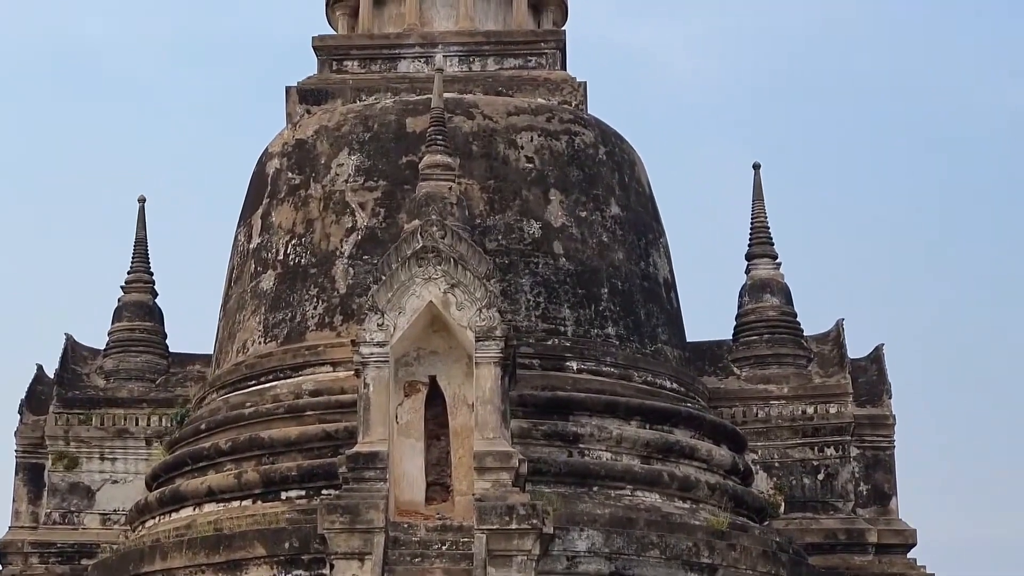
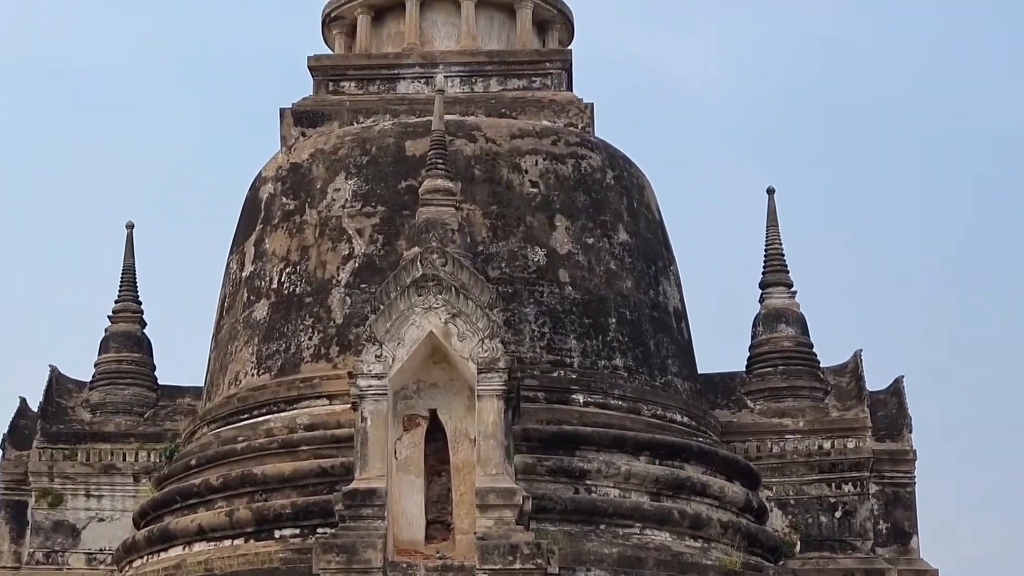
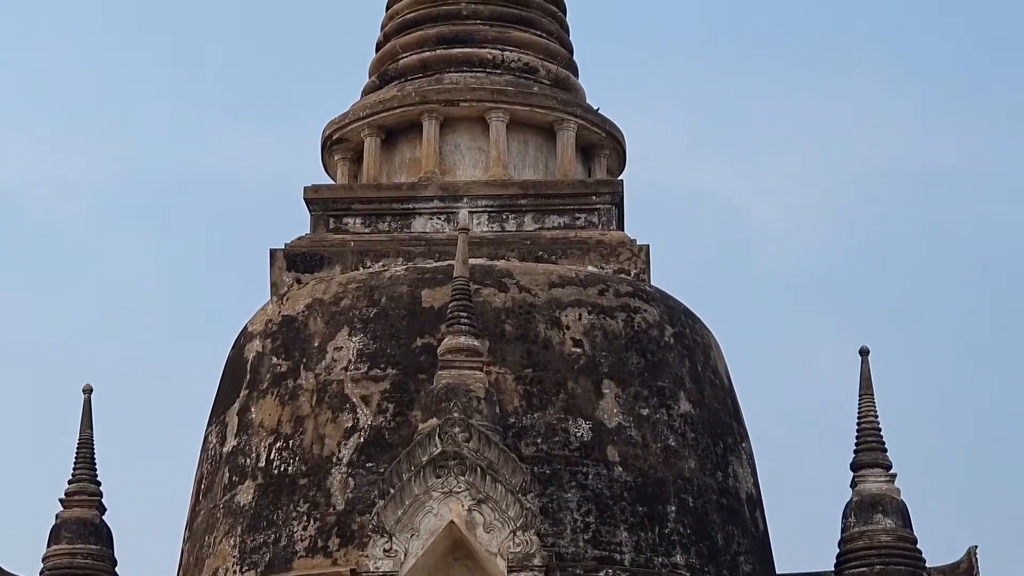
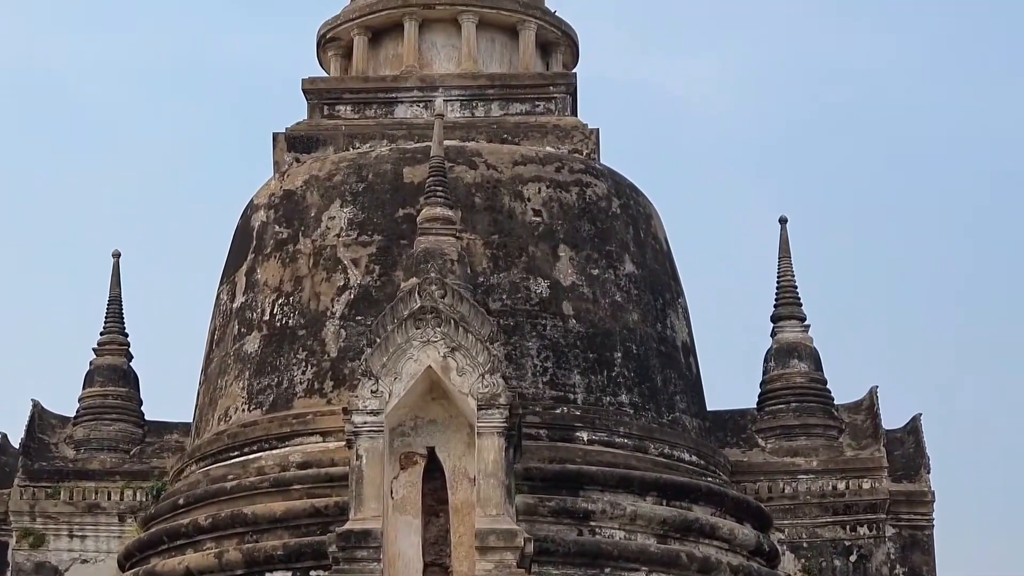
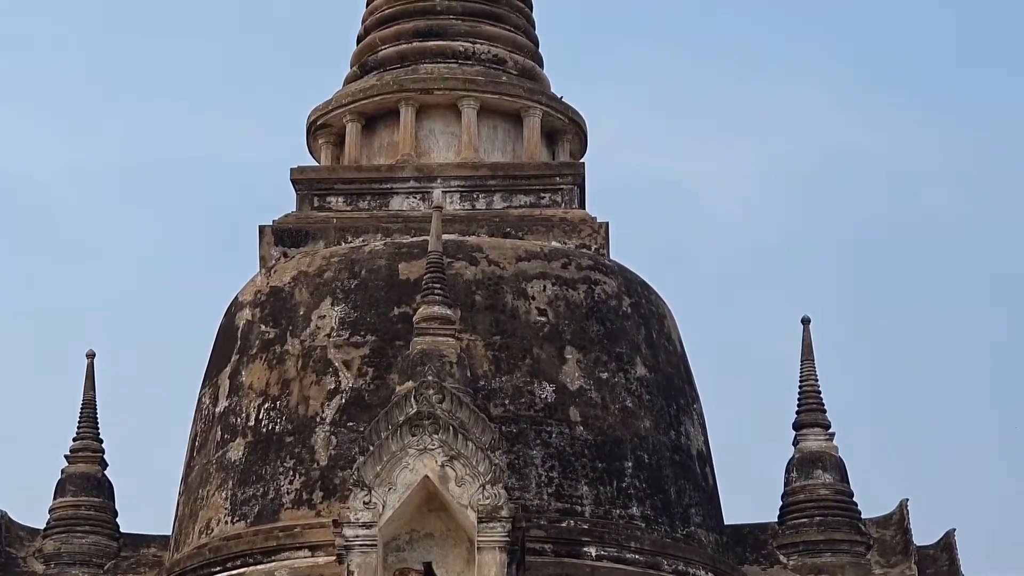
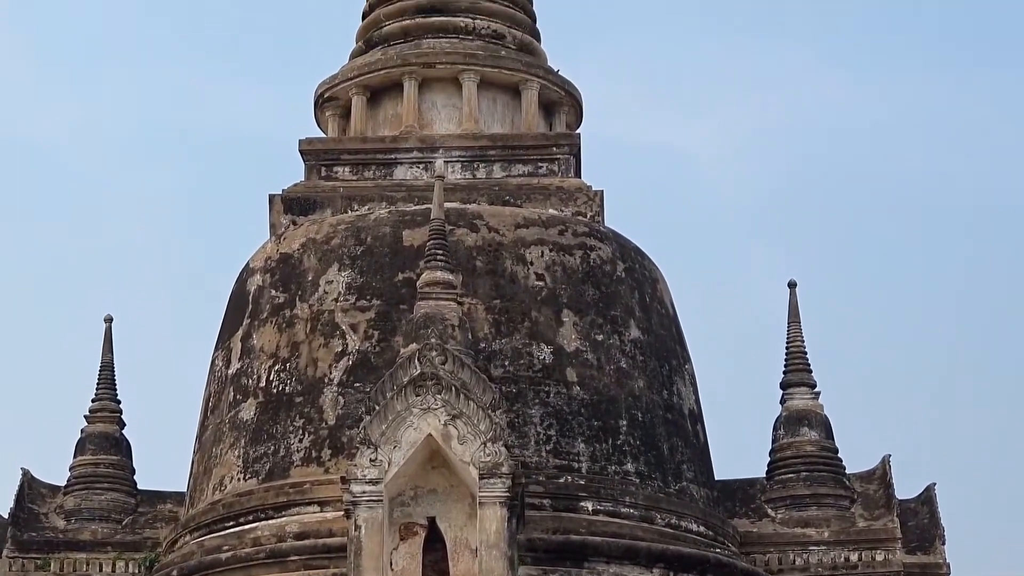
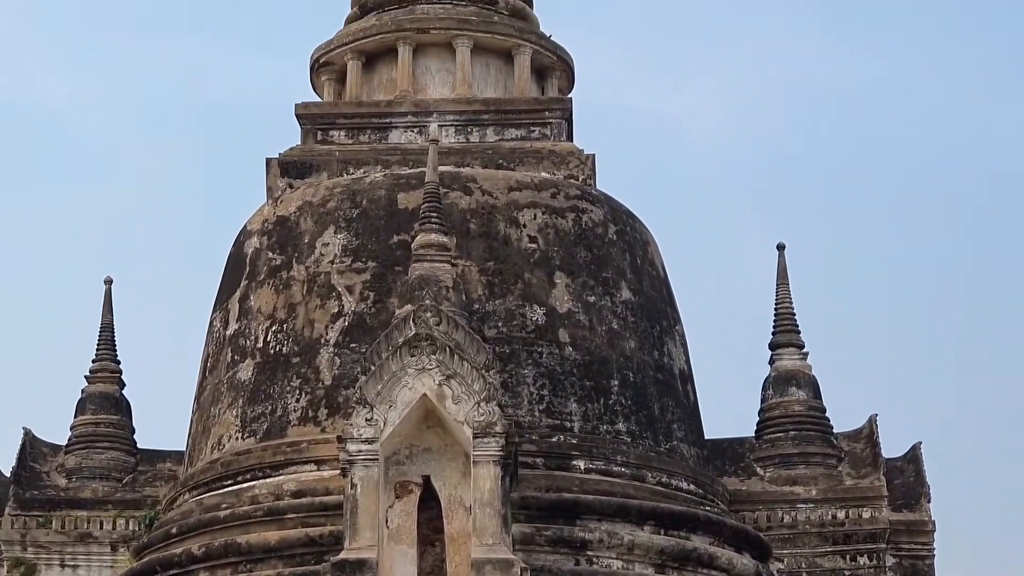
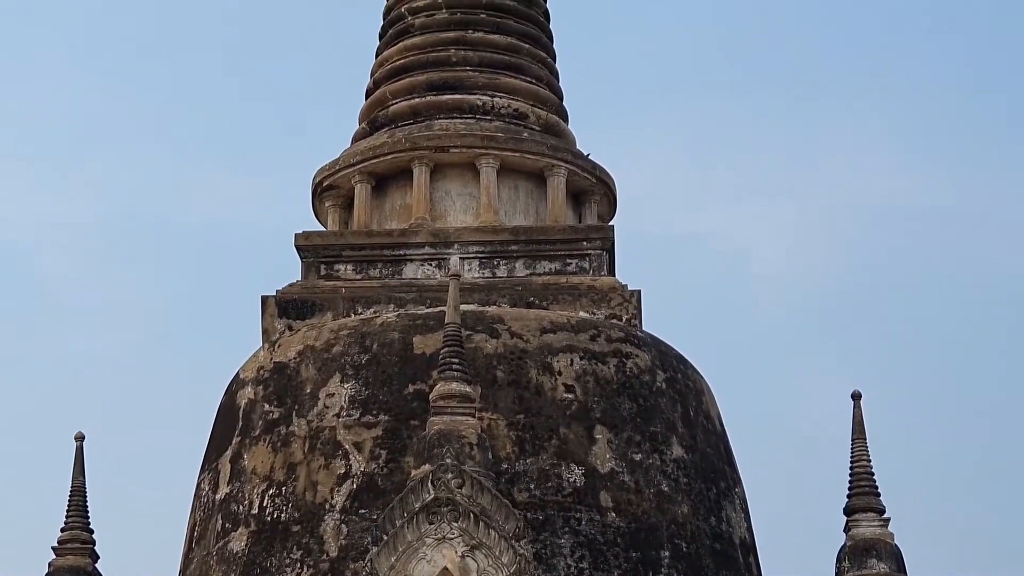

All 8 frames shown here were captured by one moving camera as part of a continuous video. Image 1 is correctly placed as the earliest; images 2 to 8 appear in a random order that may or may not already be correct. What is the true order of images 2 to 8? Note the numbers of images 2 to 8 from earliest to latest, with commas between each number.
2, 4, 7, 6, 5, 3, 8
